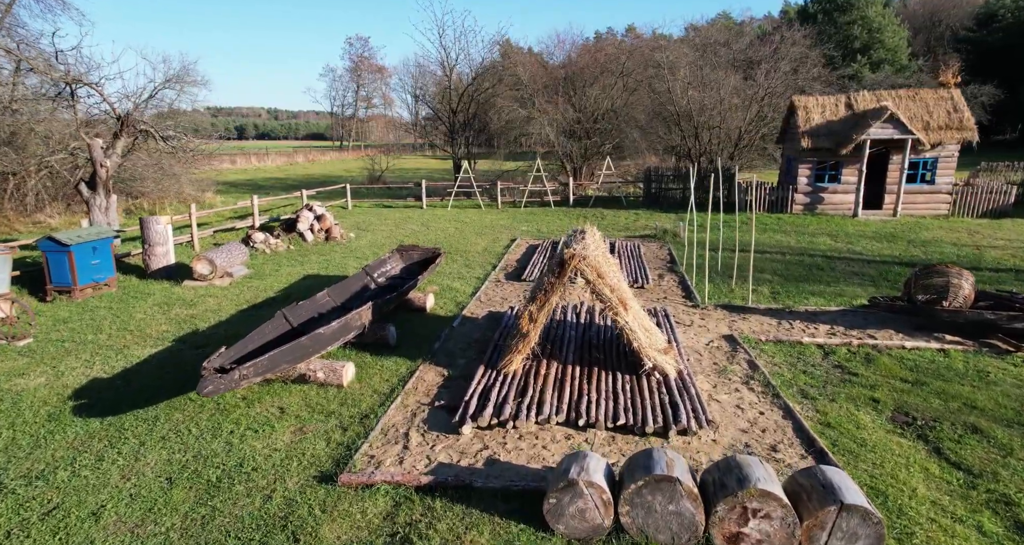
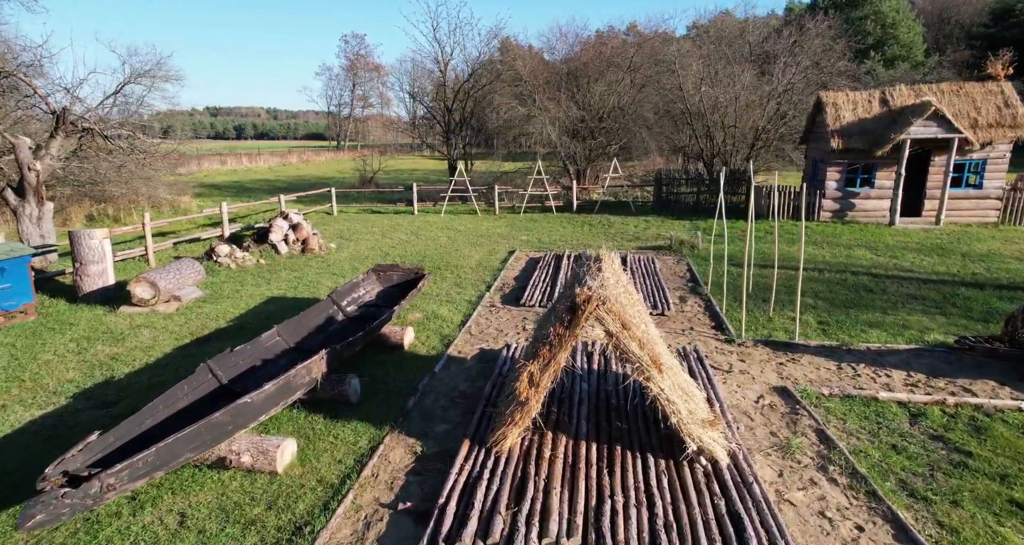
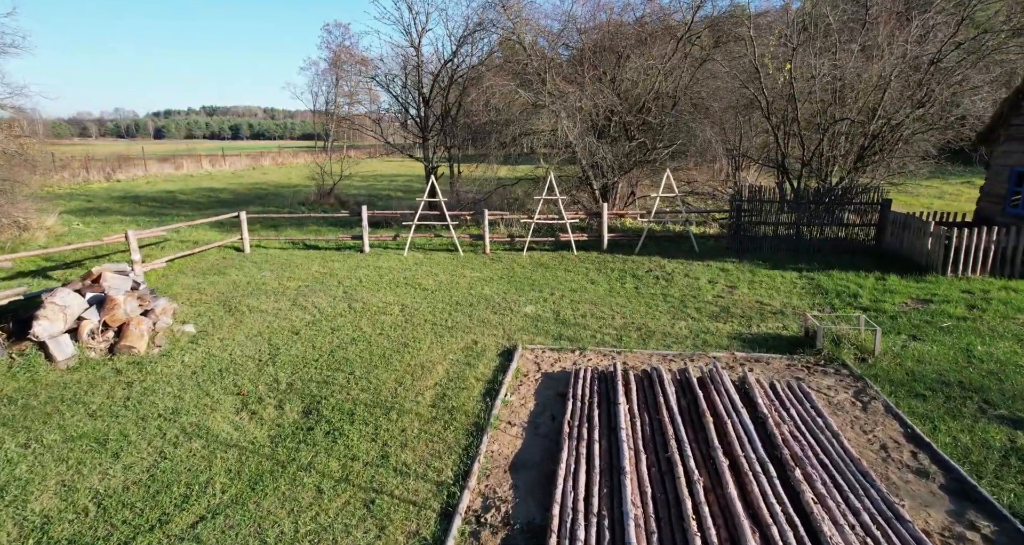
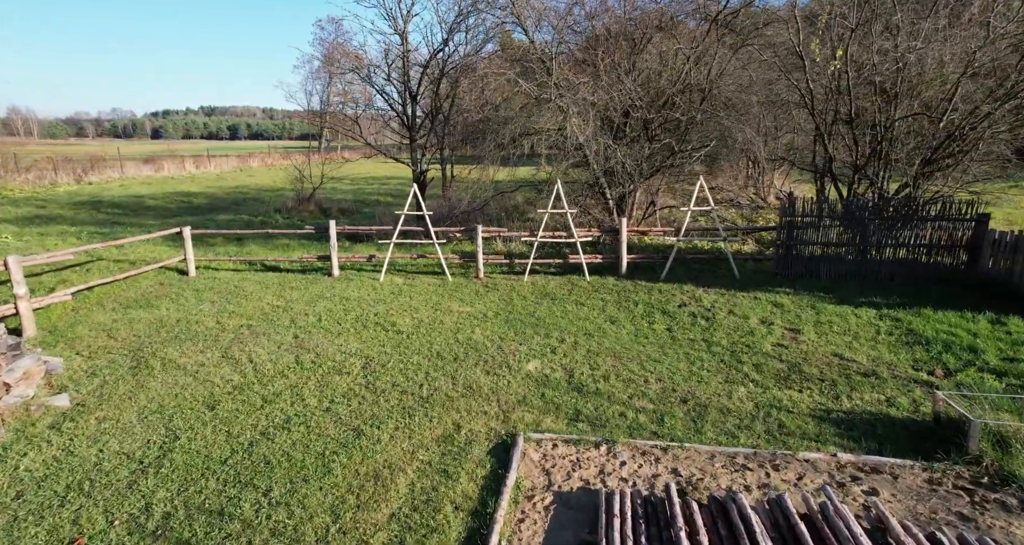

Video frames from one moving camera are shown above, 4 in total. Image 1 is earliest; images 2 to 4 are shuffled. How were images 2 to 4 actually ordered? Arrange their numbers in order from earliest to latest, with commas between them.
2, 3, 4
